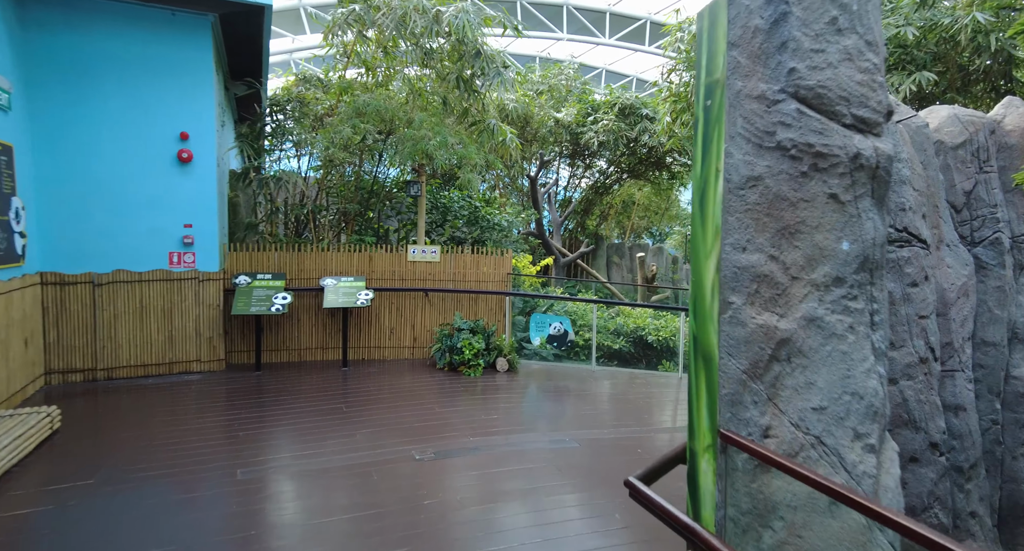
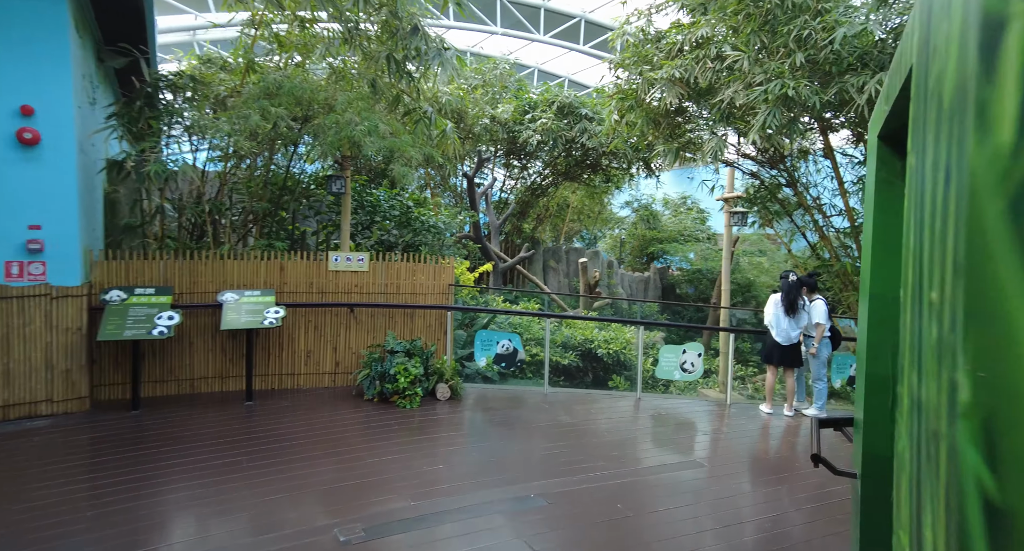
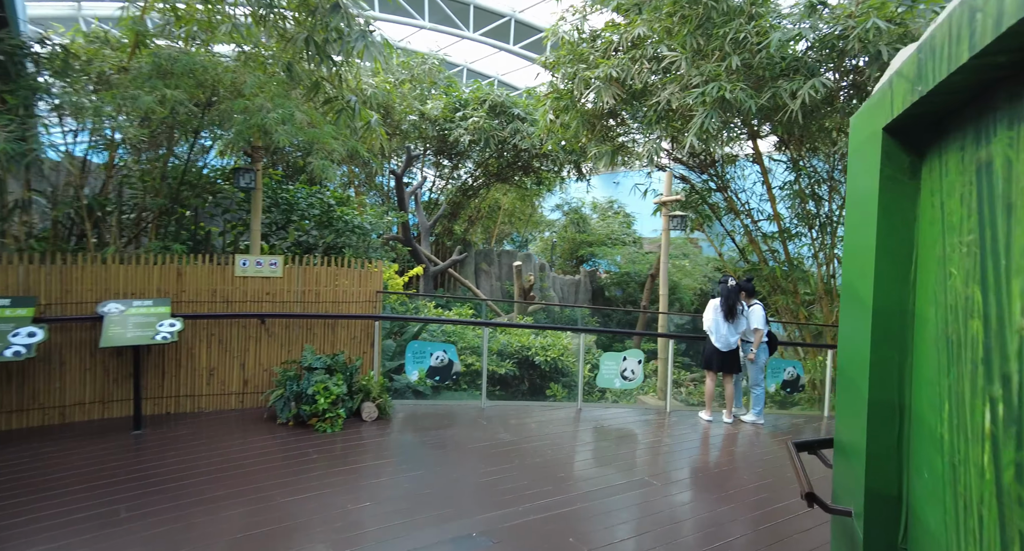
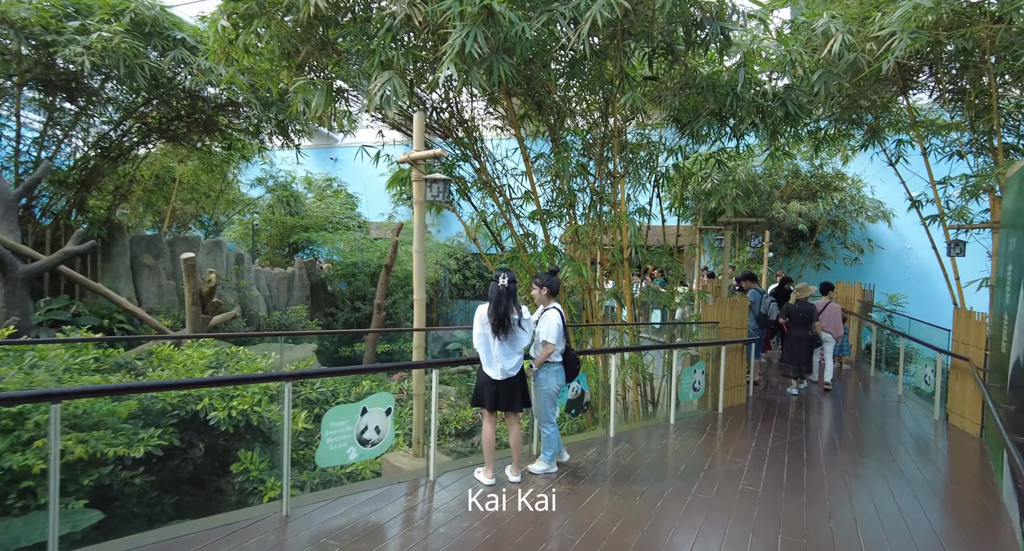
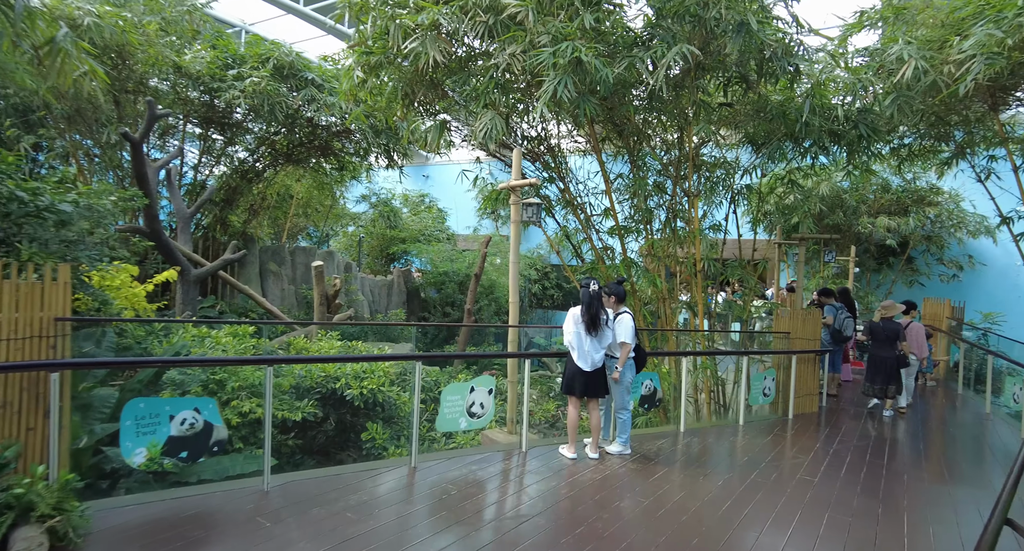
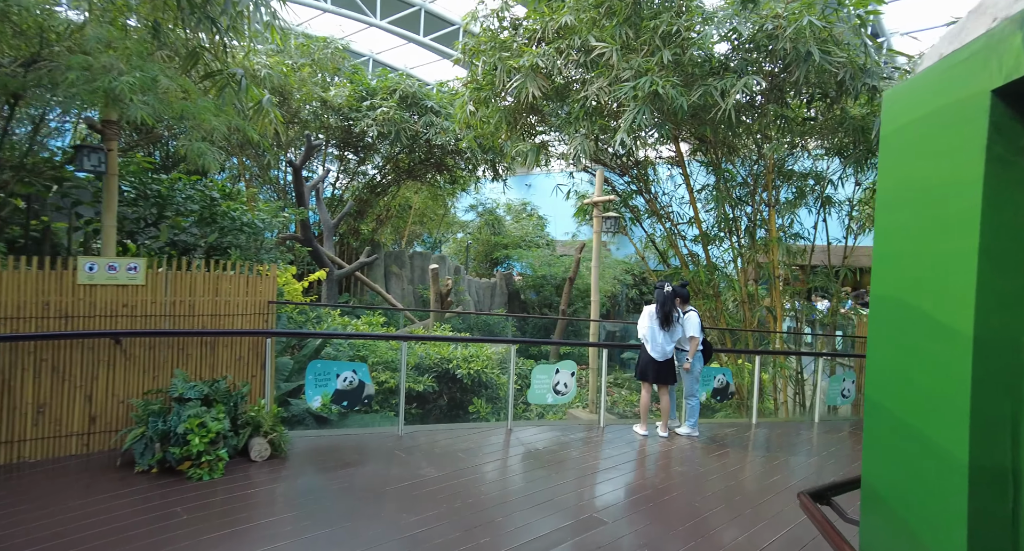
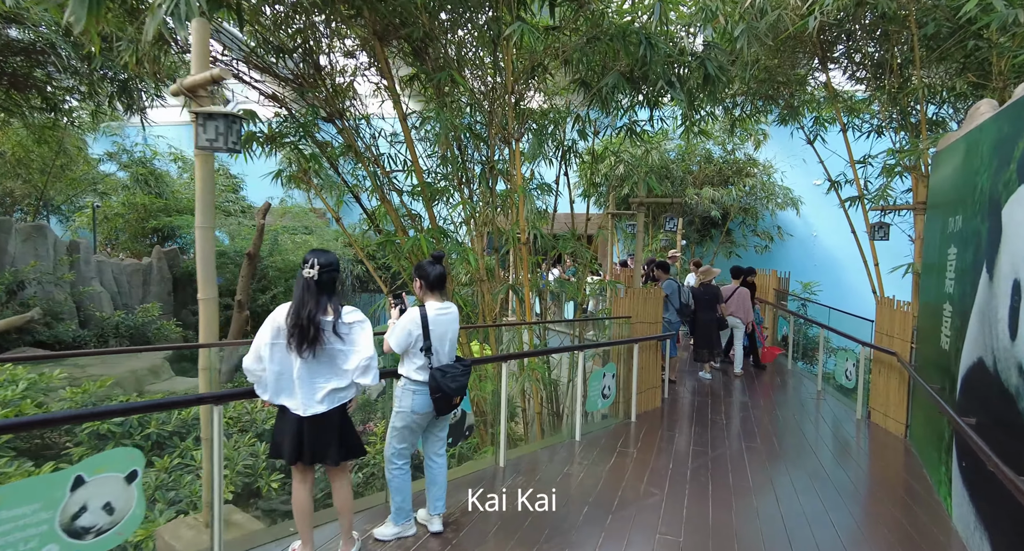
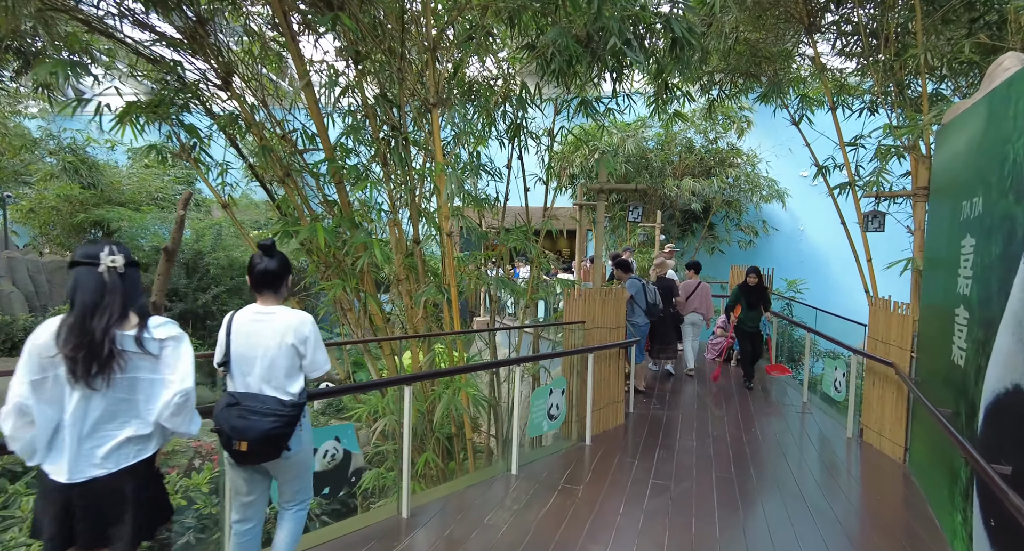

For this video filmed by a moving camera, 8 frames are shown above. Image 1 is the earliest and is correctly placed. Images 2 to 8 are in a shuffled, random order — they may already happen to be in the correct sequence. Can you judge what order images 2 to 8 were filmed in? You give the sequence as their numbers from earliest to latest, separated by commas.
2, 3, 6, 5, 4, 7, 8
